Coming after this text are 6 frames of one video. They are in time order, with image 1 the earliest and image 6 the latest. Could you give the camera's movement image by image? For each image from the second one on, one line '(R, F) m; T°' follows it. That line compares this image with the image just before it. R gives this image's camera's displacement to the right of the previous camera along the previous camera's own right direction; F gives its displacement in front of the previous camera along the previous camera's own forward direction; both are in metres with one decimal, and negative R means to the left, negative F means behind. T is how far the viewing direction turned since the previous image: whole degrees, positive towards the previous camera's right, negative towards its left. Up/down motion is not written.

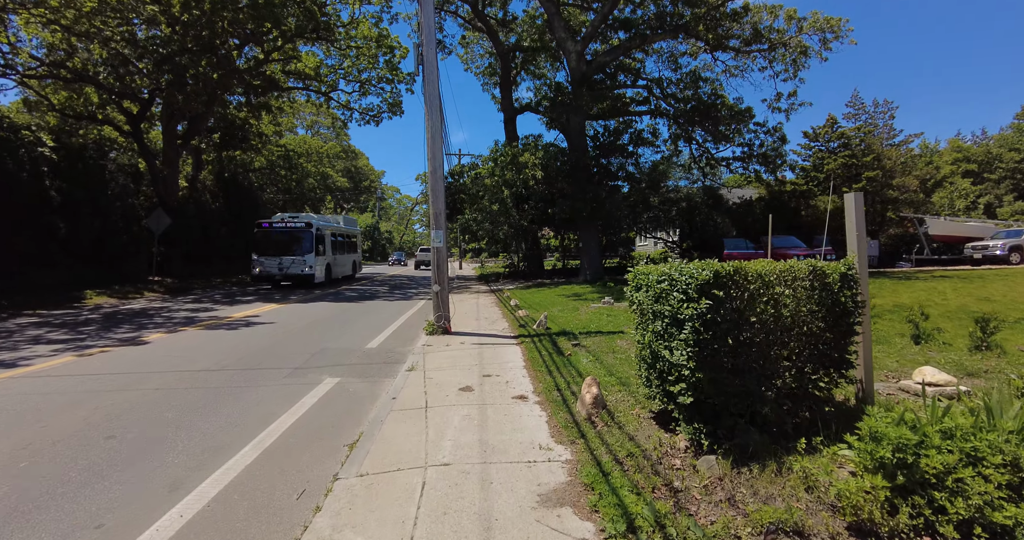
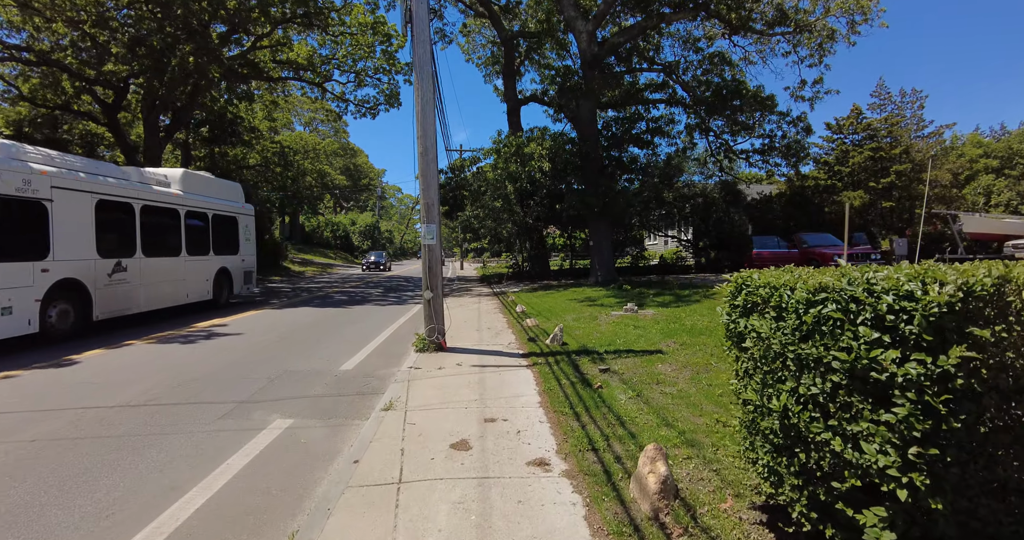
(-0.1, +1.6) m; 0°
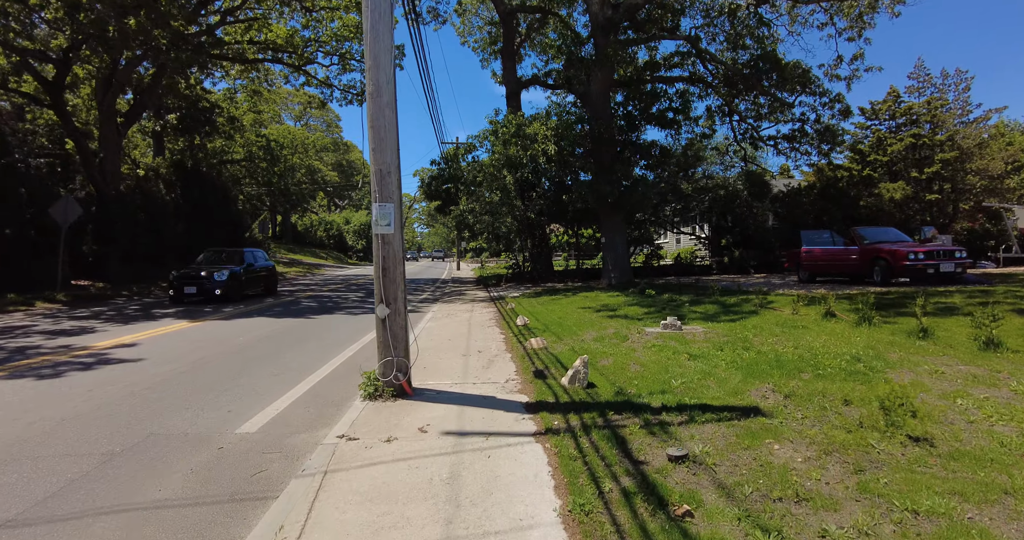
(0.0, +2.5) m; 0°
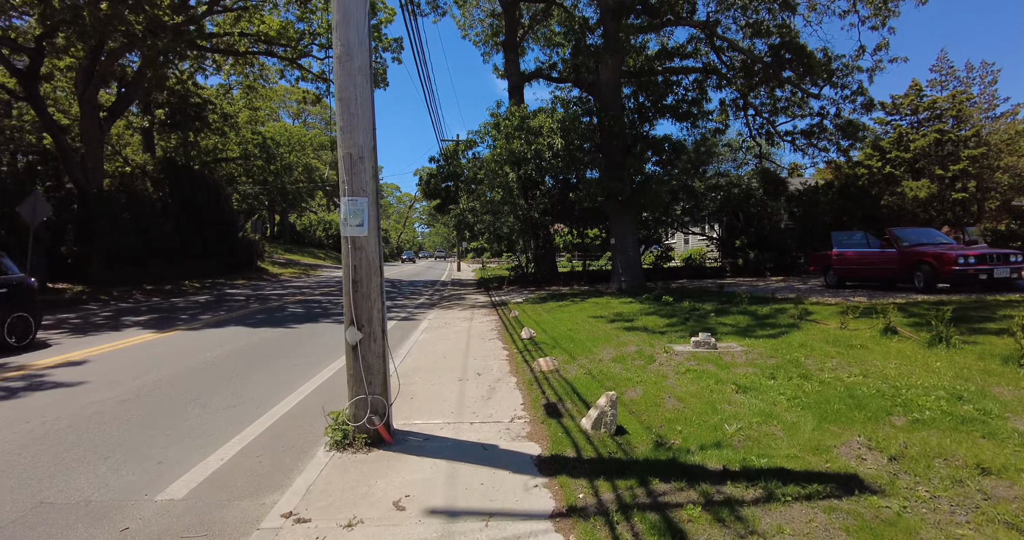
(0.0, +1.0) m; 0°
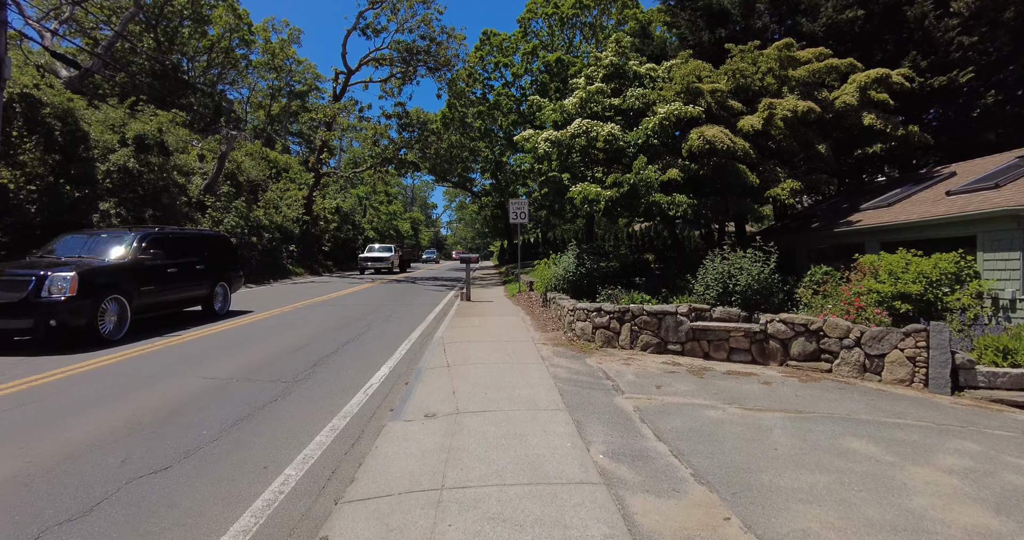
(+0.1, +0.7) m; -3°
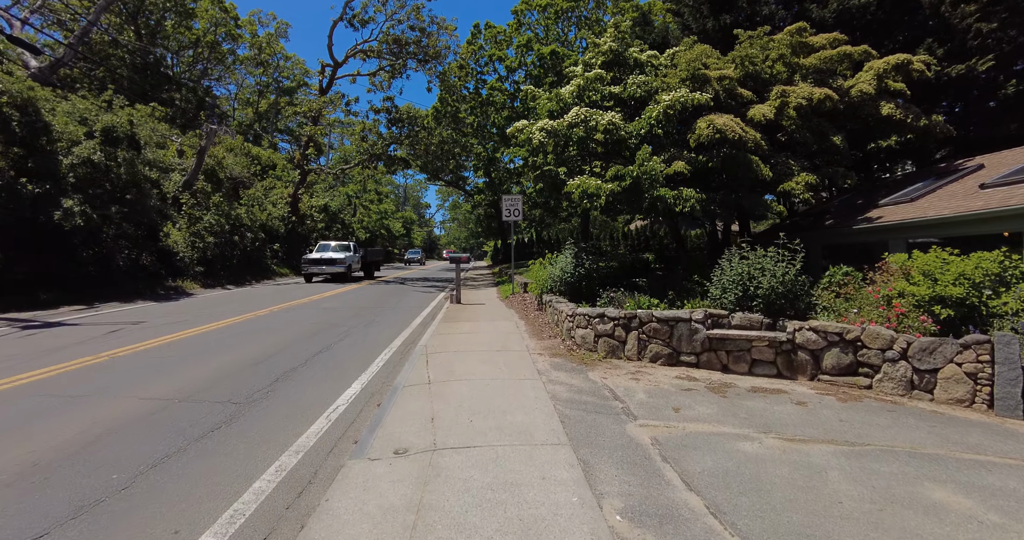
(0.0, +1.0) m; +1°
